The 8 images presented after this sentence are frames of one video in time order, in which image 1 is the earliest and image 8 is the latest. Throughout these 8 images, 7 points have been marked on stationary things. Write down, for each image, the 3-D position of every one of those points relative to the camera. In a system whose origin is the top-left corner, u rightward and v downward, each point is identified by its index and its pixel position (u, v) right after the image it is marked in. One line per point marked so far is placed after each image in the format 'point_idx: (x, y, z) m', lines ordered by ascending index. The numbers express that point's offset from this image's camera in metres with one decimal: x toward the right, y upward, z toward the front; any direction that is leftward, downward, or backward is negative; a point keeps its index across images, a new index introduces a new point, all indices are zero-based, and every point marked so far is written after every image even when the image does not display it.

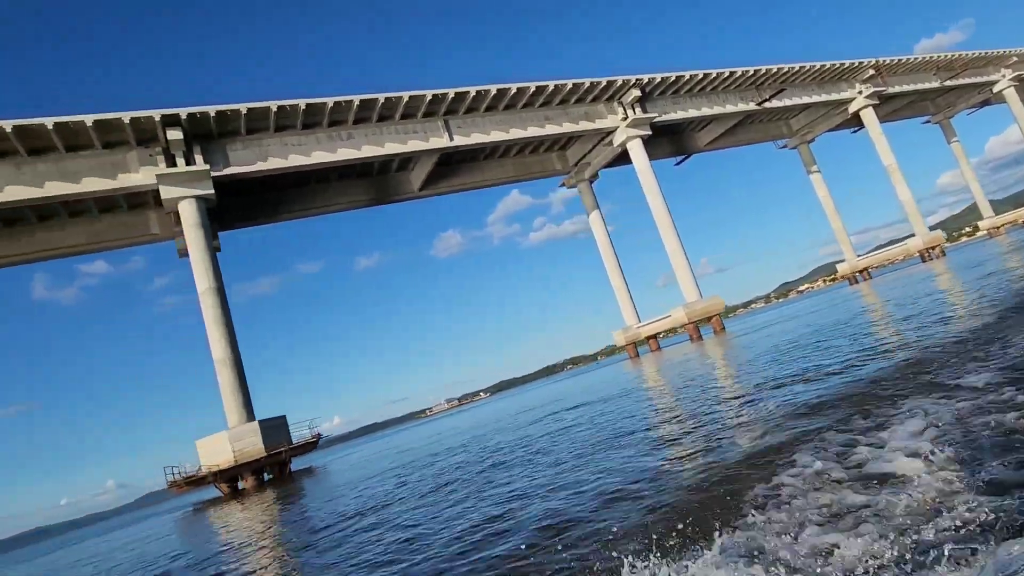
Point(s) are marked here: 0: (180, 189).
0: (-9.8, +2.9, +16.8) m
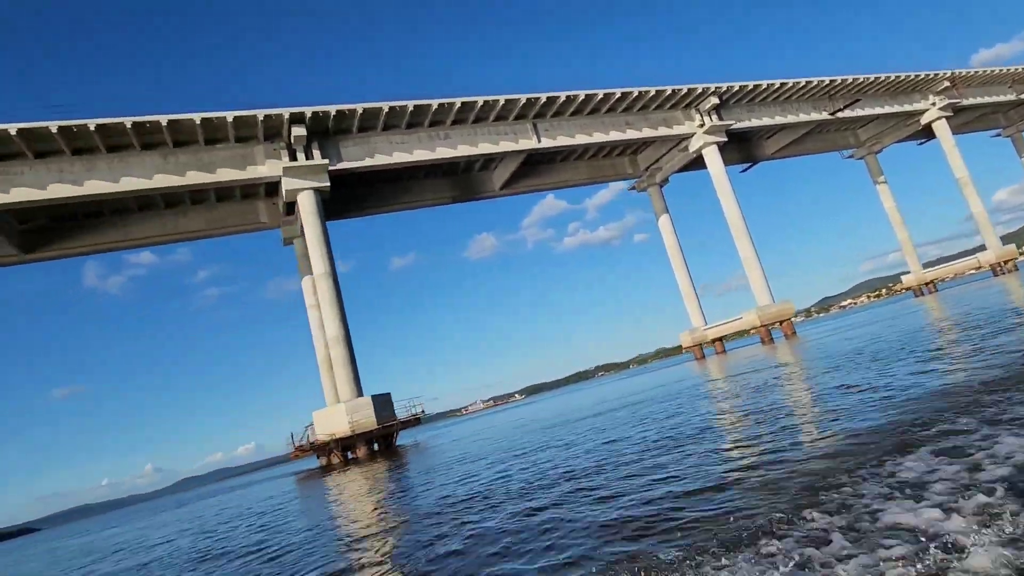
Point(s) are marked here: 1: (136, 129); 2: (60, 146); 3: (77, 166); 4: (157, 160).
0: (-6.8, +3.4, +18.3) m
1: (-10.7, +4.6, +16.2) m
2: (-12.6, +4.0, +15.8) m
3: (-12.5, +3.5, +16.3) m
4: (-10.8, +3.9, +17.1) m
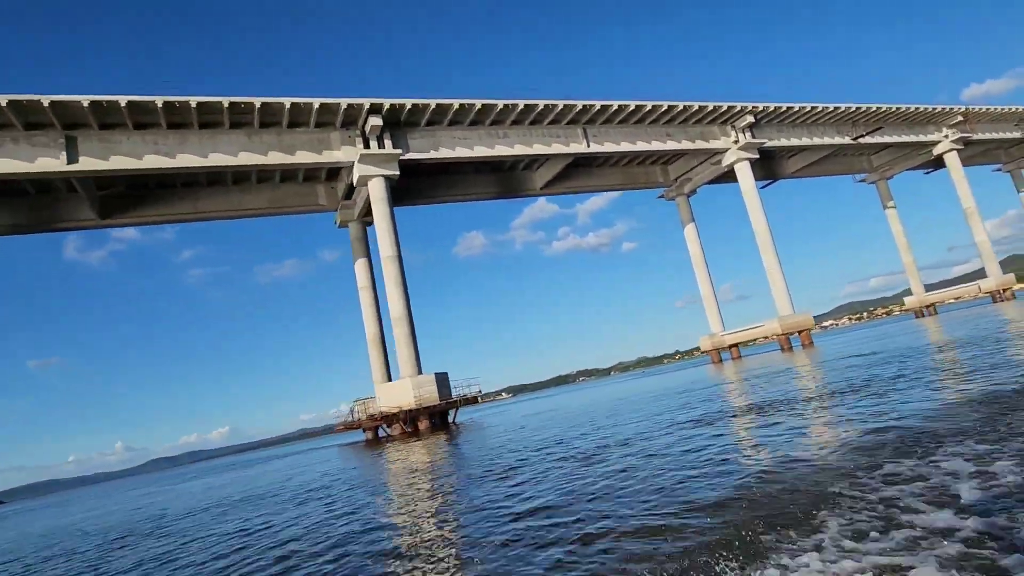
0: (-4.7, +4.1, +19.3) m
1: (-8.5, +5.5, +17.1) m
2: (-10.5, +5.0, +16.8) m
3: (-10.4, +4.5, +17.2) m
4: (-8.7, +4.8, +18.1) m
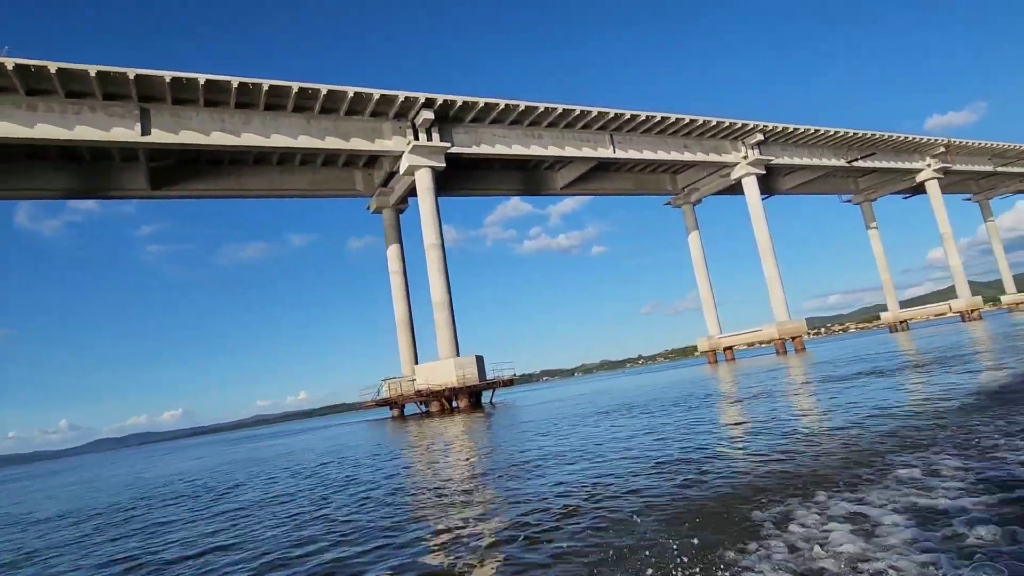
0: (-3.2, +4.6, +20.4) m
1: (-6.8, +6.2, +18.0) m
2: (-8.8, +5.9, +17.5) m
3: (-8.7, +5.4, +18.0) m
4: (-7.1, +5.6, +18.9) m
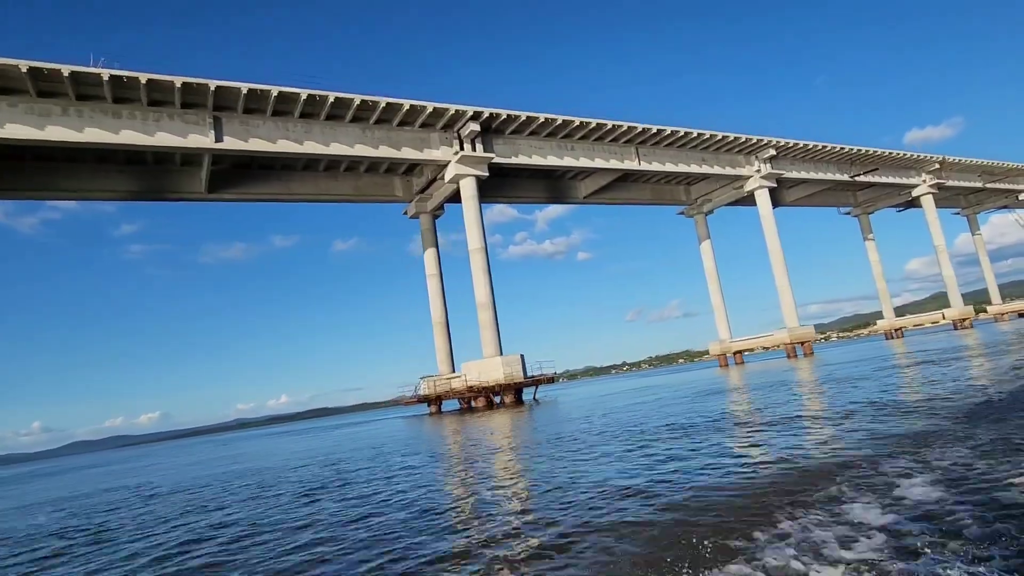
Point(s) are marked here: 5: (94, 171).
0: (-1.7, +4.6, +21.6) m
1: (-5.2, +6.2, +19.1) m
2: (-7.2, +5.9, +18.6) m
3: (-7.1, +5.4, +19.1) m
4: (-5.5, +5.5, +20.1) m
5: (-14.6, +4.0, +19.6) m
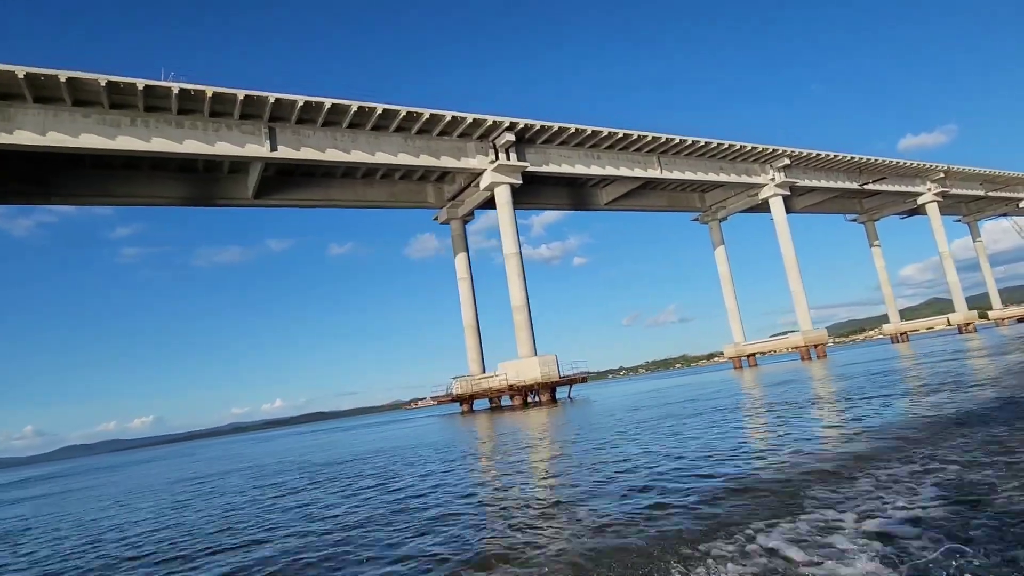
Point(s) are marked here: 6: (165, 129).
0: (-0.4, +4.4, +22.6) m
1: (-3.9, +6.1, +20.1) m
2: (-5.8, +5.8, +19.6) m
3: (-5.8, +5.3, +20.0) m
4: (-4.2, +5.5, +21.0) m
5: (-13.2, +4.0, +20.5) m
6: (-10.6, +4.9, +17.2) m
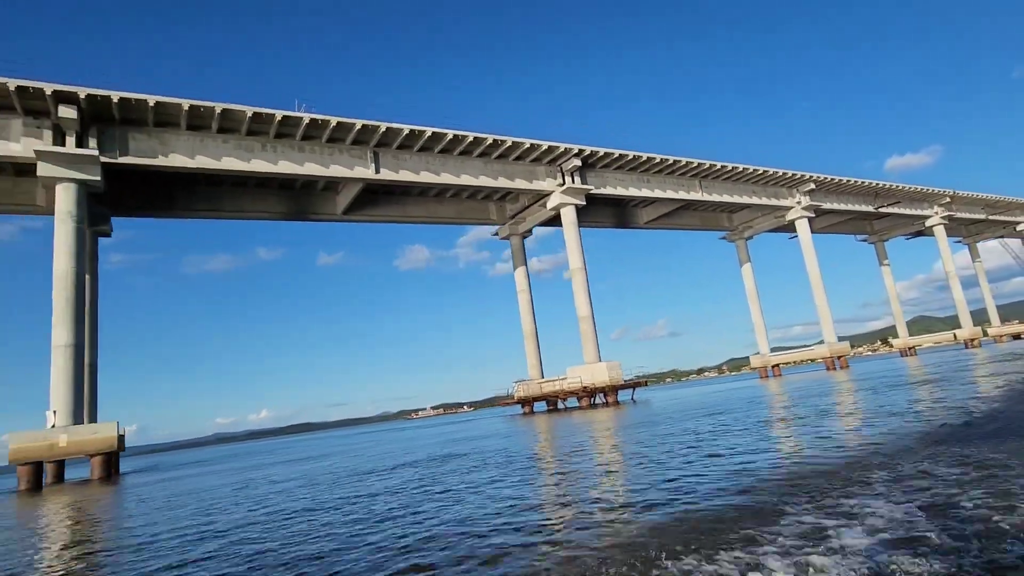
0: (+2.5, +3.9, +24.8) m
1: (-0.9, +5.7, +22.3) m
2: (-2.9, +5.5, +21.8) m
3: (-2.9, +5.0, +22.2) m
4: (-1.3, +5.0, +23.2) m
5: (-10.4, +3.7, +22.5) m
6: (-7.6, +4.6, +19.3) m
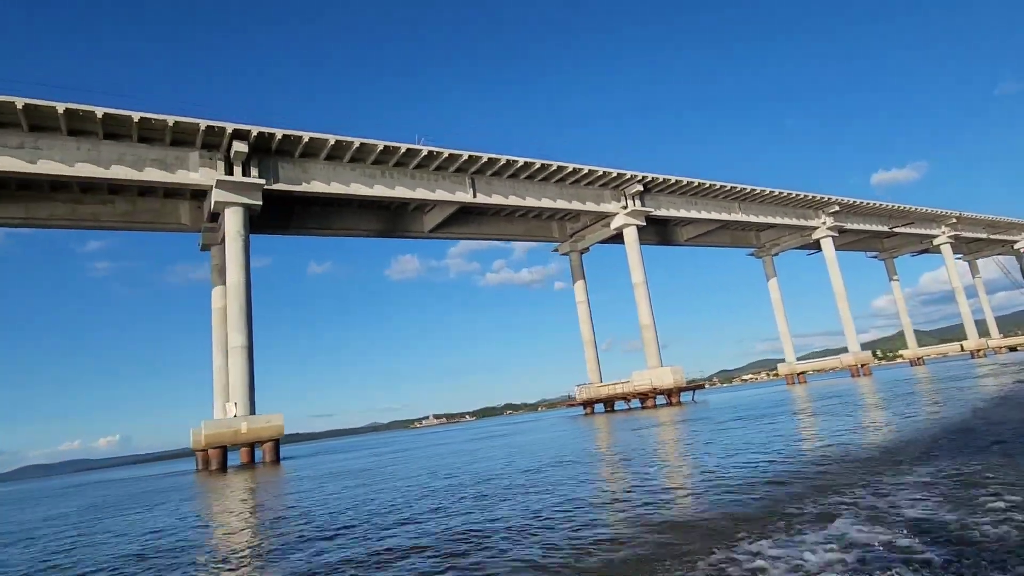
0: (+5.8, +3.3, +27.6) m
1: (+2.4, +5.2, +25.1) m
2: (+0.5, +5.0, +24.5) m
3: (+0.5, +4.5, +24.9) m
4: (+2.1, +4.5, +26.0) m
5: (-7.0, +3.3, +25.1) m
6: (-4.2, +4.2, +22.0) m
